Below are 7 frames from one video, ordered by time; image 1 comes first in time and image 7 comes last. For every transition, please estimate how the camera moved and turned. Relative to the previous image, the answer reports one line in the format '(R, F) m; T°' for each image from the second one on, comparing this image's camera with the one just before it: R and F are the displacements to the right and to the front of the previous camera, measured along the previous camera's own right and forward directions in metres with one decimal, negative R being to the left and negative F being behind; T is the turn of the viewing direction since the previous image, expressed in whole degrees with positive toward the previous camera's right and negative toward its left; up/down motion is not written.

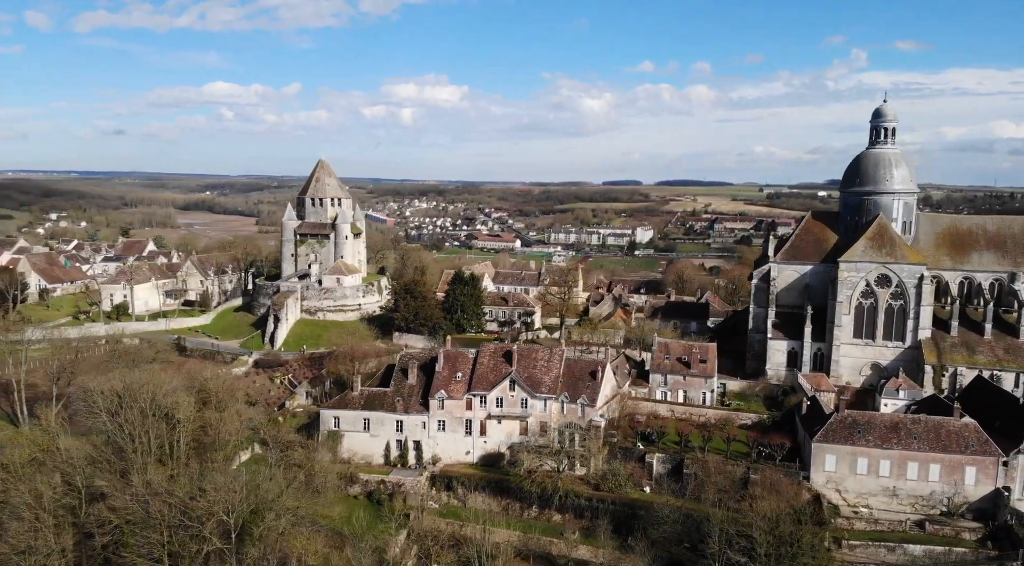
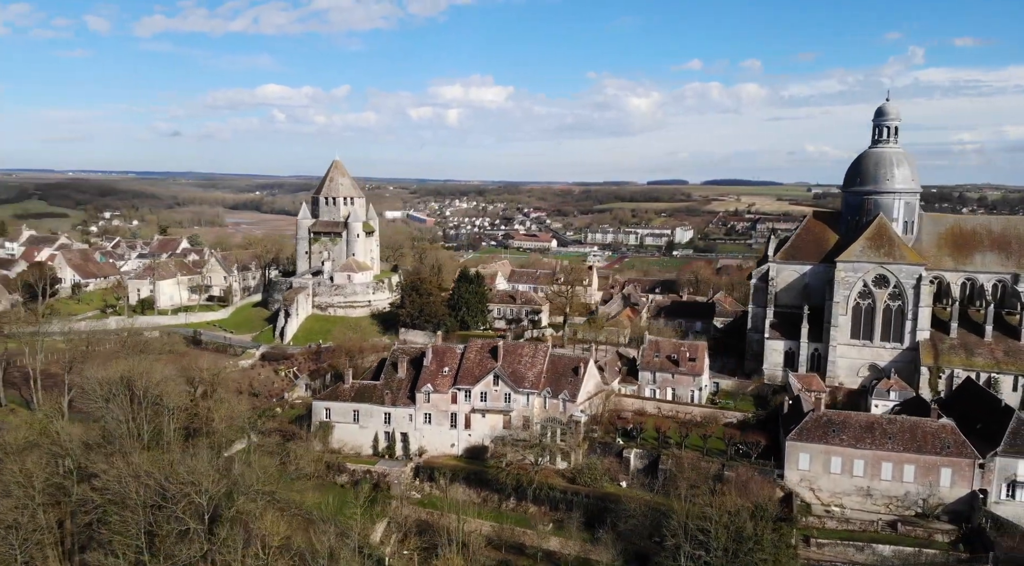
(+2.2, -0.5) m; -3°
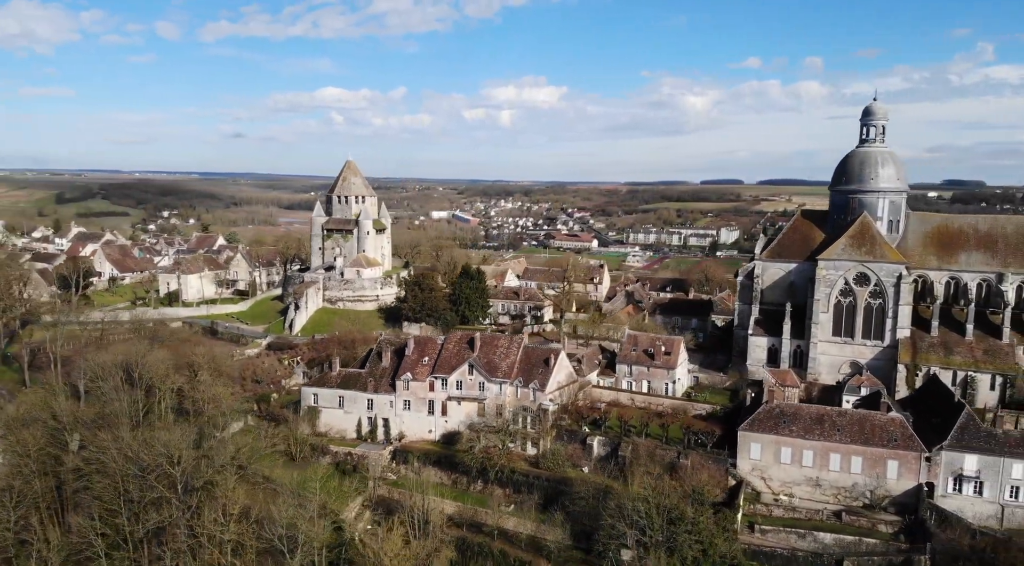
(+2.9, -1.2) m; -3°
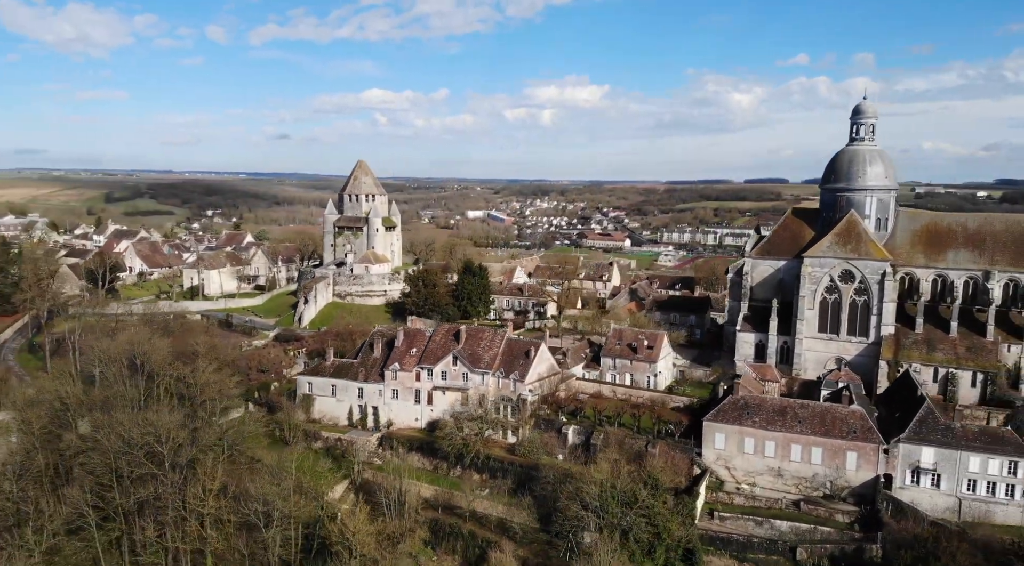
(+2.3, -1.1) m; -3°
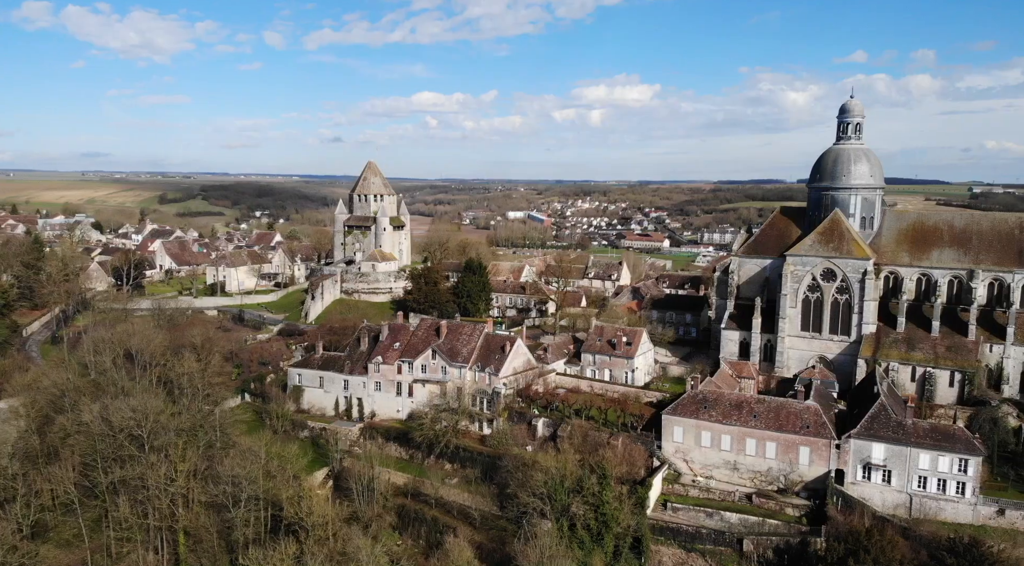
(+2.9, -0.9) m; -3°
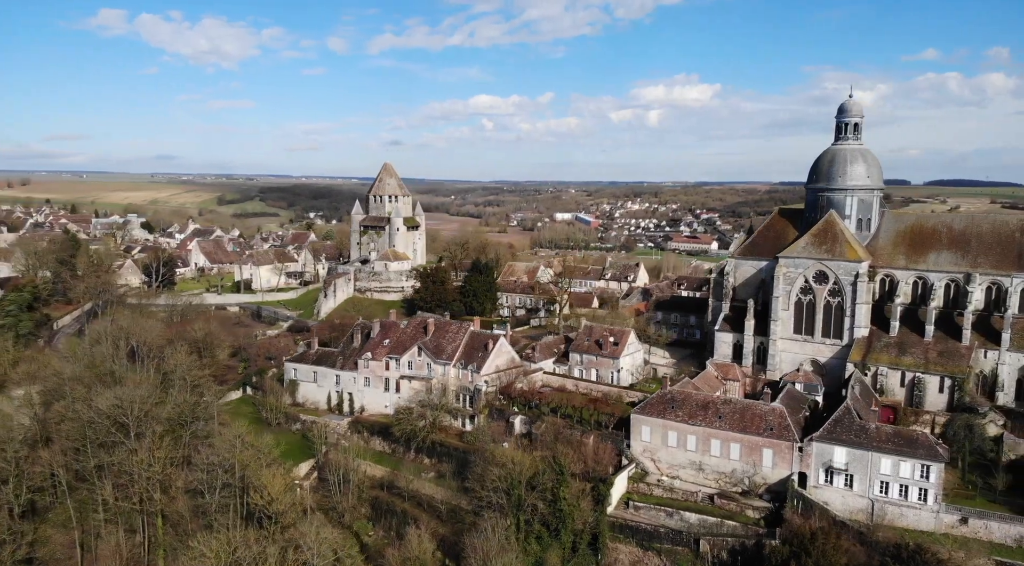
(+2.9, -0.4) m; -4°
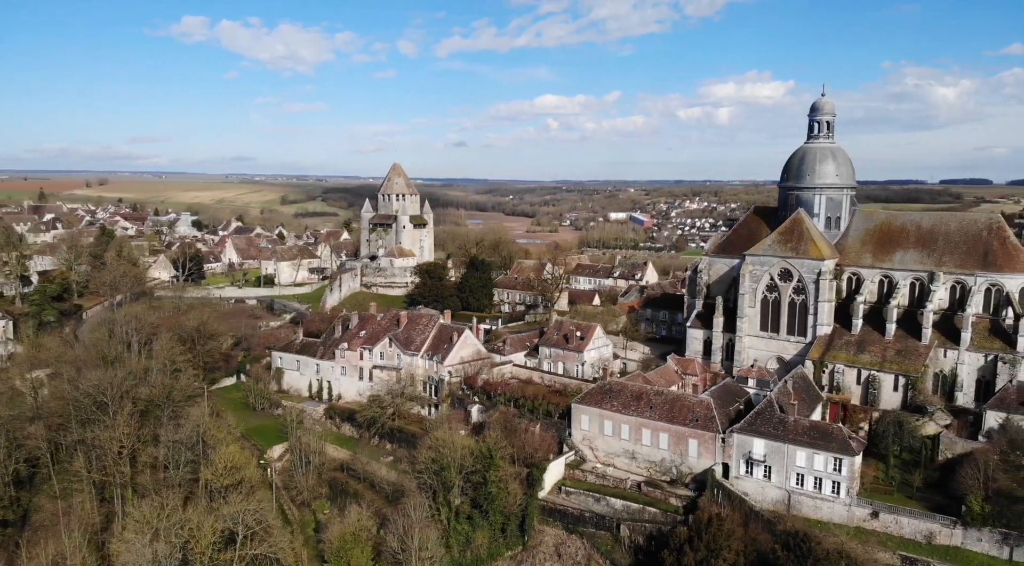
(+4.3, -1.1) m; -4°
